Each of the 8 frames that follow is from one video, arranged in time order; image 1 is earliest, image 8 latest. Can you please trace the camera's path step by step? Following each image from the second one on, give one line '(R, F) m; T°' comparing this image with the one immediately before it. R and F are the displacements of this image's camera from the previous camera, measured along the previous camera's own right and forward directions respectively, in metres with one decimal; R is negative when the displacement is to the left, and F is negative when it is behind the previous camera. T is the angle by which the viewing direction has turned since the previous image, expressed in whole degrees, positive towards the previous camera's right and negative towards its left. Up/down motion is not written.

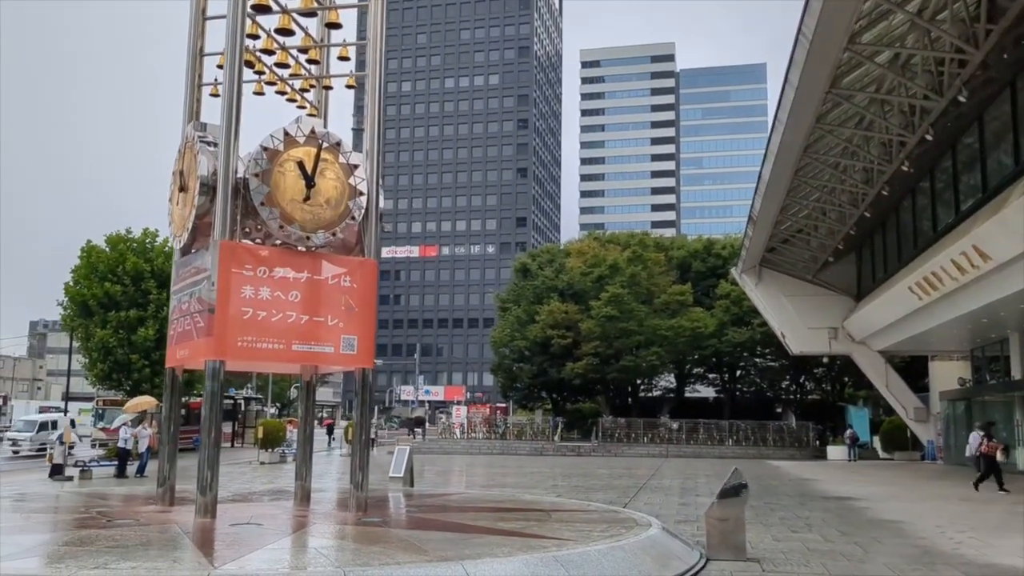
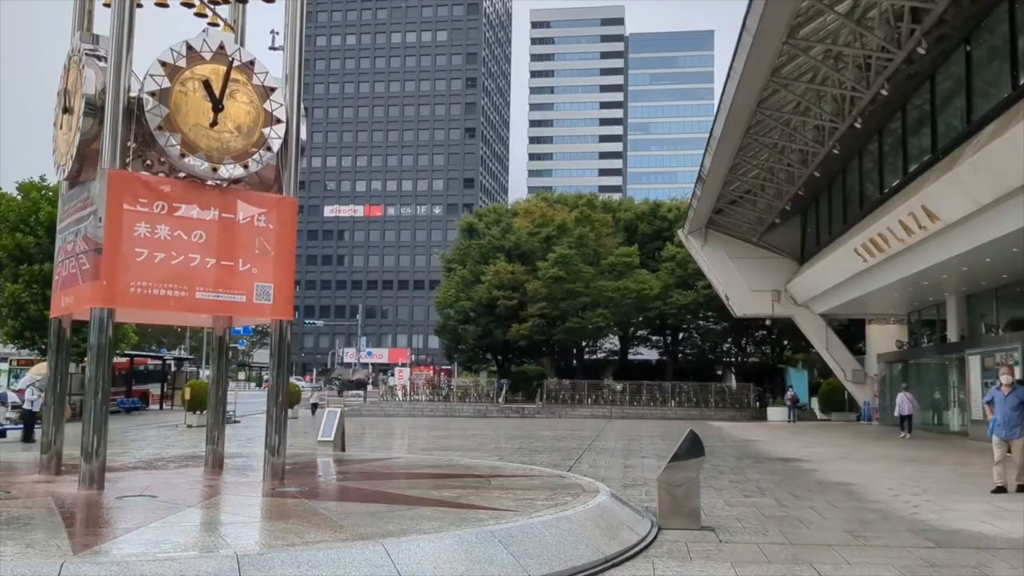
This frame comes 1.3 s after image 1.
(+0.1, +1.0) m; +4°
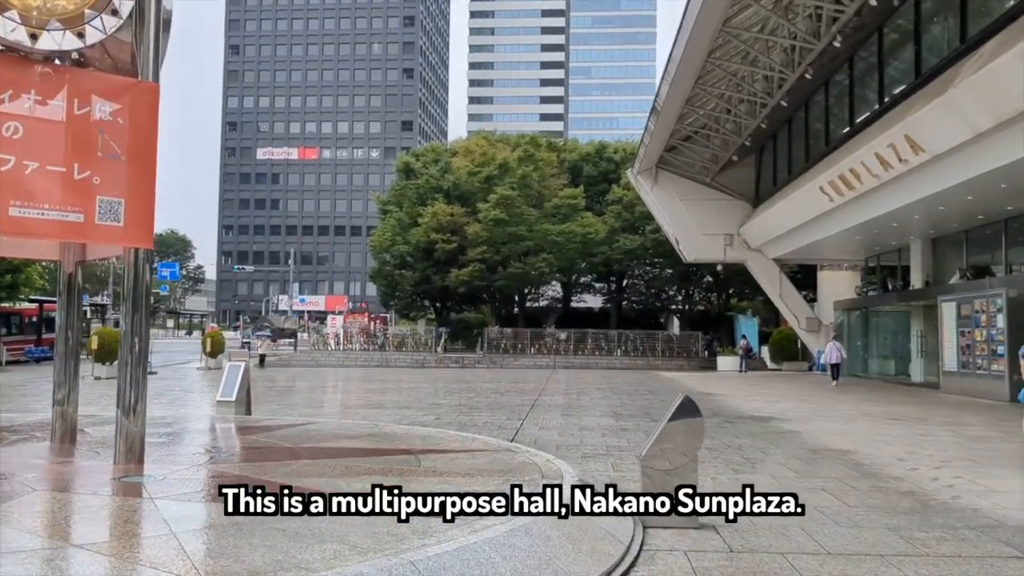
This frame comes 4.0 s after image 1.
(0.0, +2.2) m; +4°
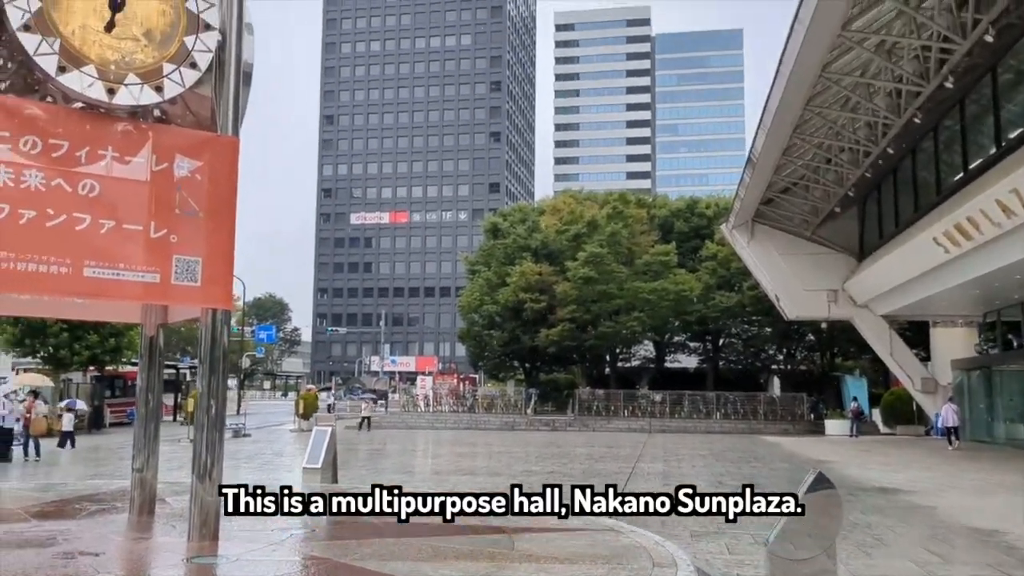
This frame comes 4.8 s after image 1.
(-0.1, +0.6) m; -6°
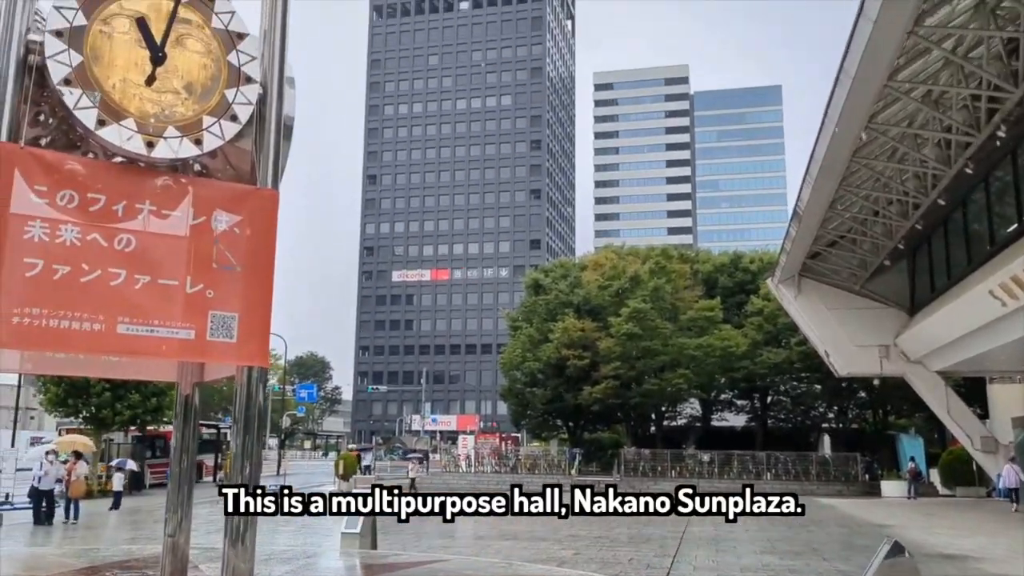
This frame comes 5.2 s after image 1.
(0.0, +0.3) m; -3°
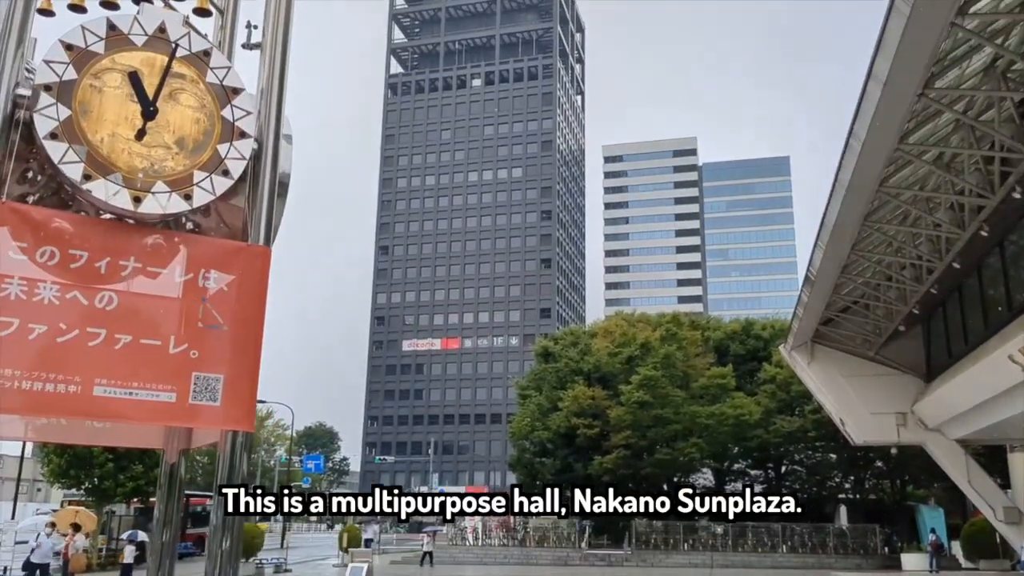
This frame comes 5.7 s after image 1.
(+0.1, +0.3) m; -1°
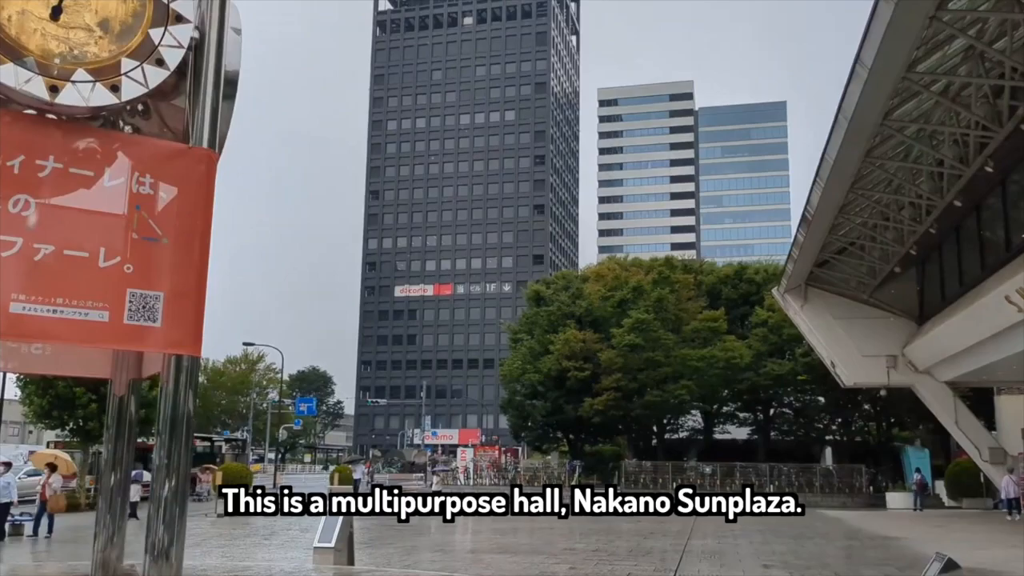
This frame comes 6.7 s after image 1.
(+0.1, +0.5) m; 0°
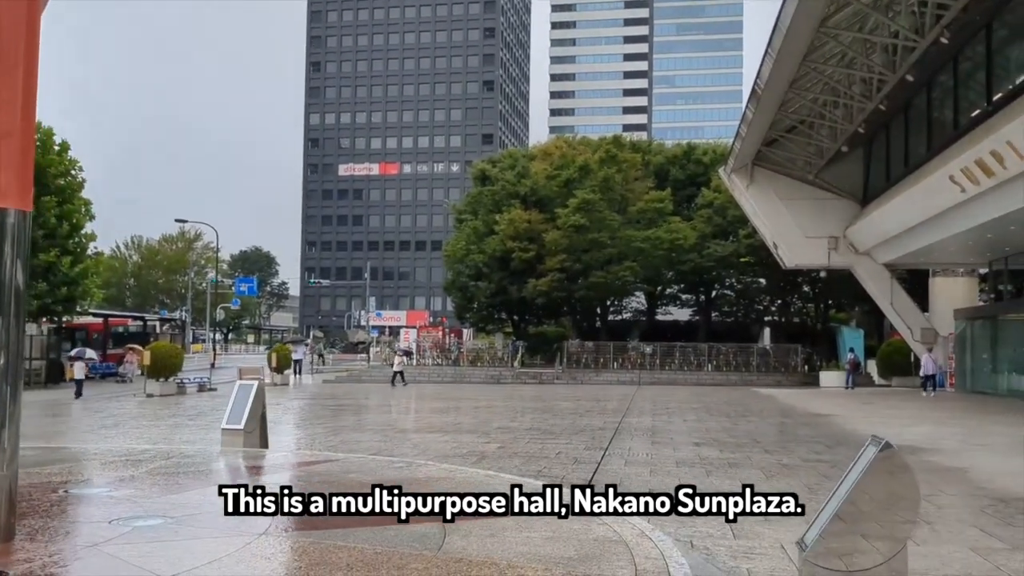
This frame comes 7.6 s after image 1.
(+0.3, +0.8) m; +3°
